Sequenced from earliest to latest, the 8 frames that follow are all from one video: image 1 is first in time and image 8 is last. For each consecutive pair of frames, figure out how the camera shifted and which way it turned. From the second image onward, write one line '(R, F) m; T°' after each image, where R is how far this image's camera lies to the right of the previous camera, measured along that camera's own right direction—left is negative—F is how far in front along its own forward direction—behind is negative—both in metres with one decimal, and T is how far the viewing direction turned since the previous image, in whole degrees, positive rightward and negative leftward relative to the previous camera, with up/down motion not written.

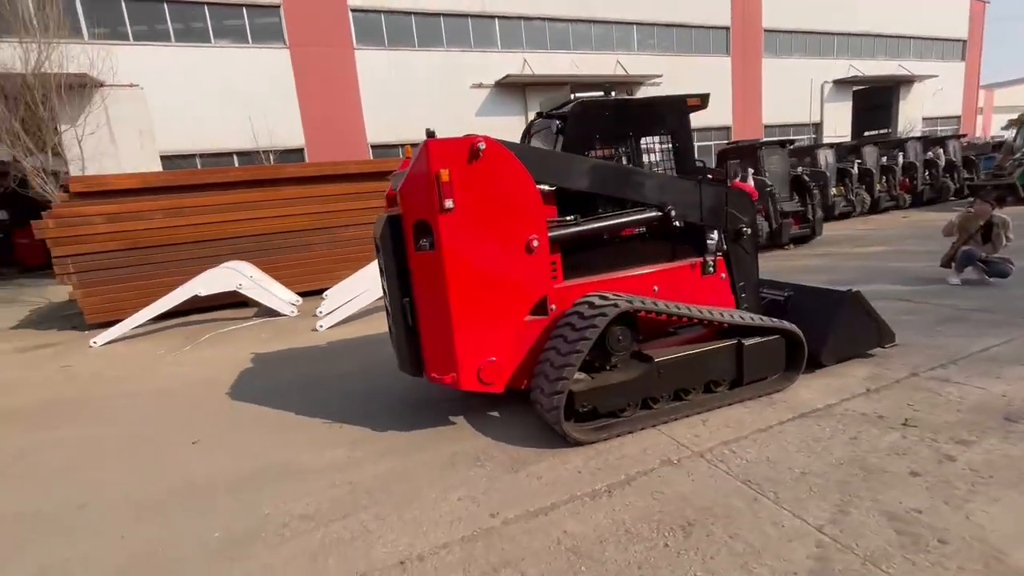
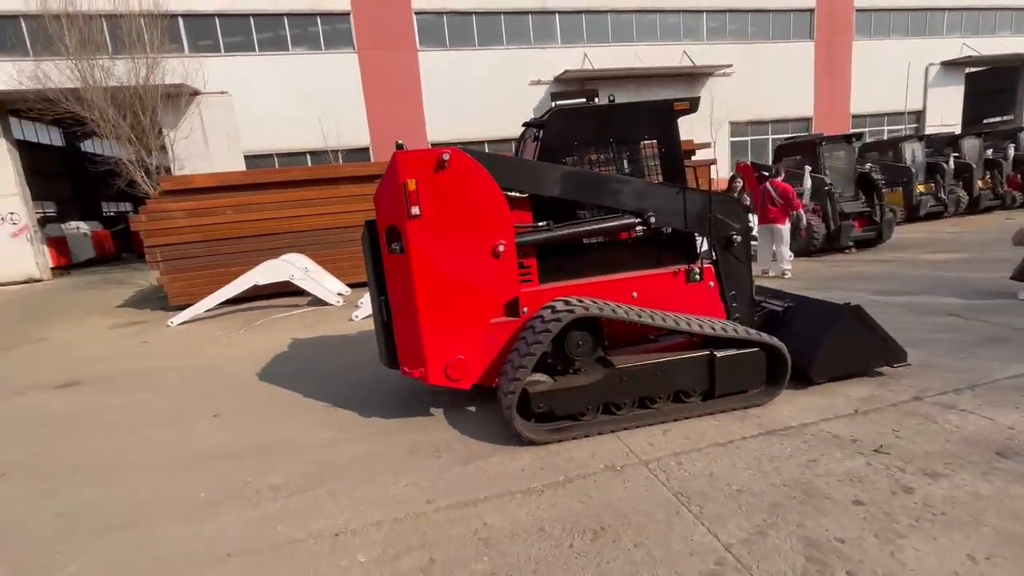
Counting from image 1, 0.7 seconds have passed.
(+0.7, -0.1) m; -8°
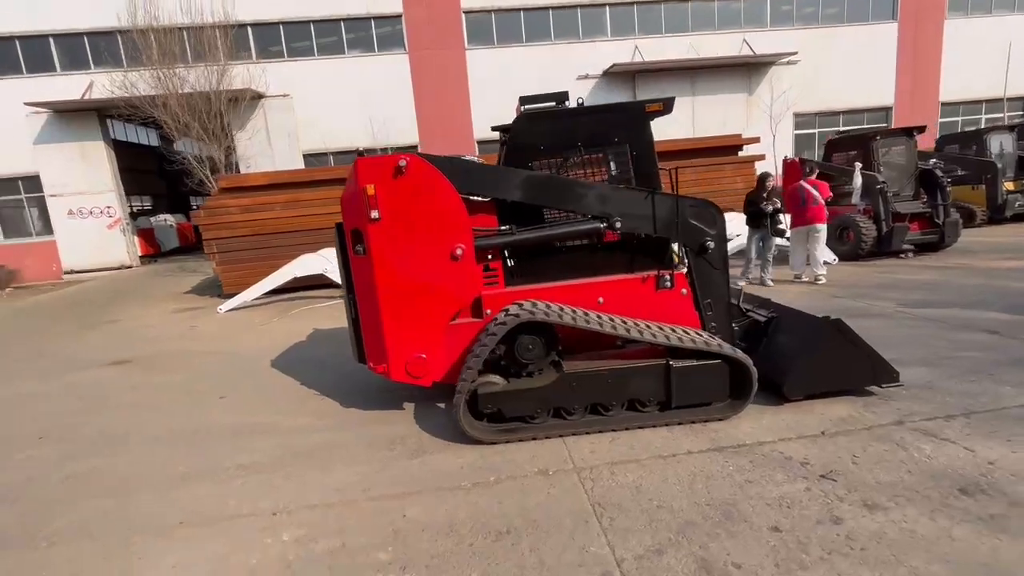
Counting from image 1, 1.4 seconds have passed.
(+0.7, 0.0) m; -7°
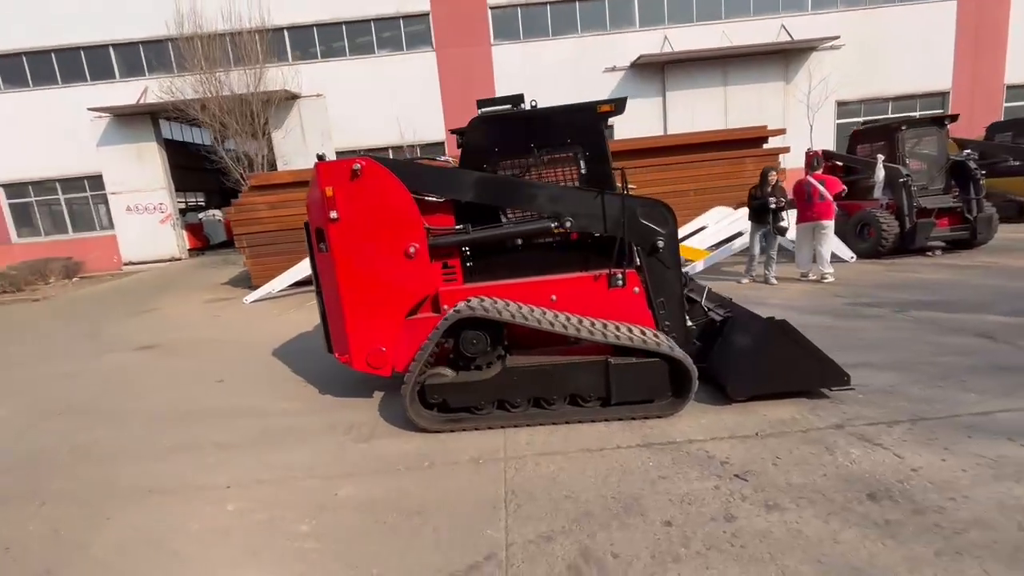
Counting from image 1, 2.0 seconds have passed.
(+0.7, -0.1) m; -5°
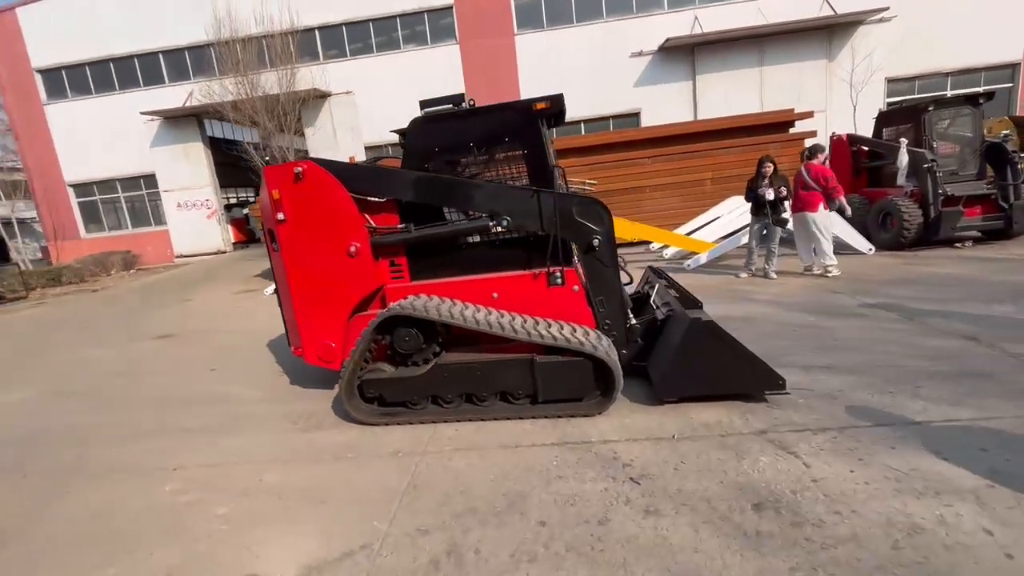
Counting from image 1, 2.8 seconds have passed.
(+0.8, 0.0) m; -5°
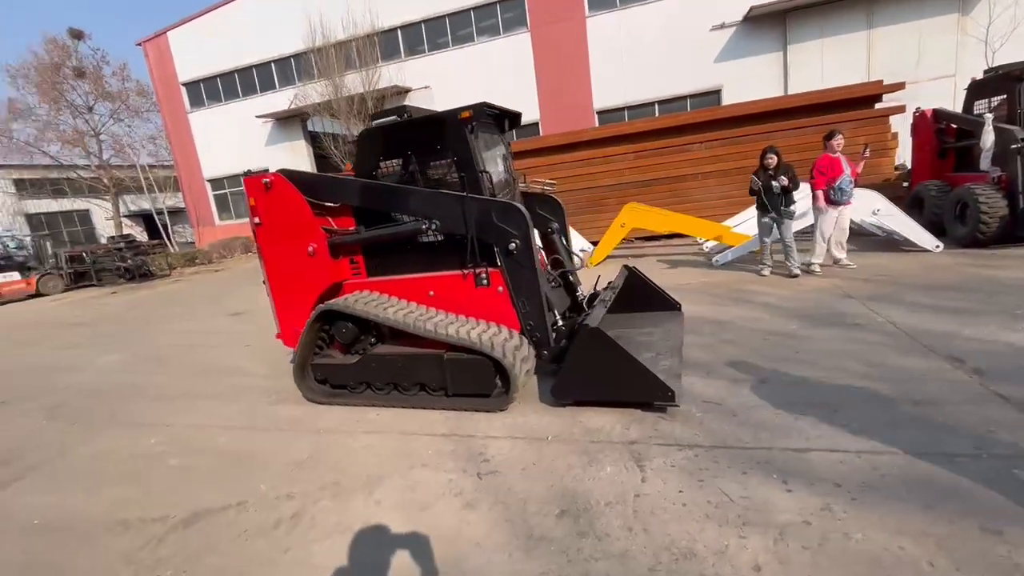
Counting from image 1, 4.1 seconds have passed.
(+1.4, 0.0) m; -12°
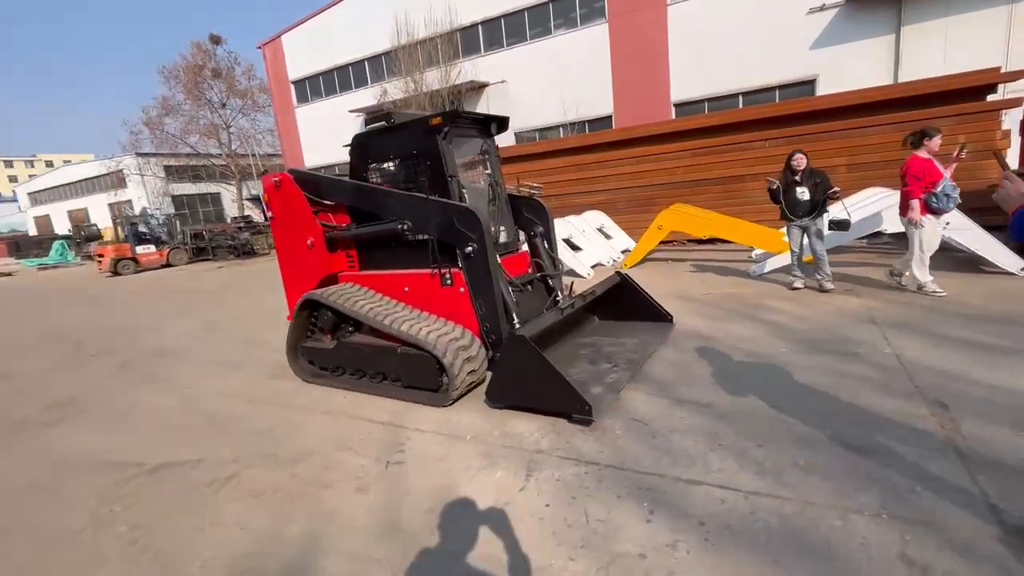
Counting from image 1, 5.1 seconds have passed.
(+1.0, 0.0) m; -11°
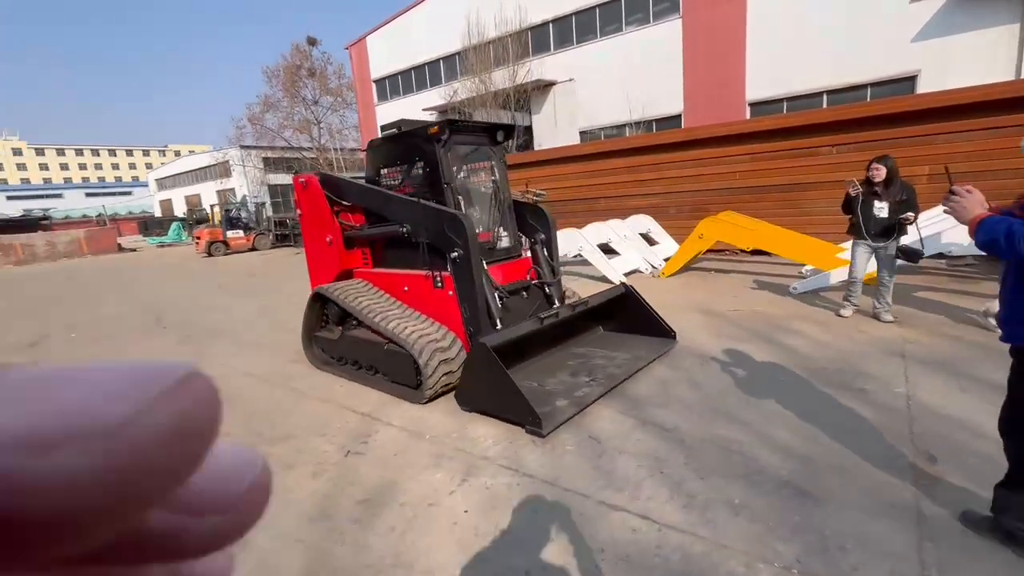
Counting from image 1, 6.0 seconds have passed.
(+0.7, 0.0) m; -9°
